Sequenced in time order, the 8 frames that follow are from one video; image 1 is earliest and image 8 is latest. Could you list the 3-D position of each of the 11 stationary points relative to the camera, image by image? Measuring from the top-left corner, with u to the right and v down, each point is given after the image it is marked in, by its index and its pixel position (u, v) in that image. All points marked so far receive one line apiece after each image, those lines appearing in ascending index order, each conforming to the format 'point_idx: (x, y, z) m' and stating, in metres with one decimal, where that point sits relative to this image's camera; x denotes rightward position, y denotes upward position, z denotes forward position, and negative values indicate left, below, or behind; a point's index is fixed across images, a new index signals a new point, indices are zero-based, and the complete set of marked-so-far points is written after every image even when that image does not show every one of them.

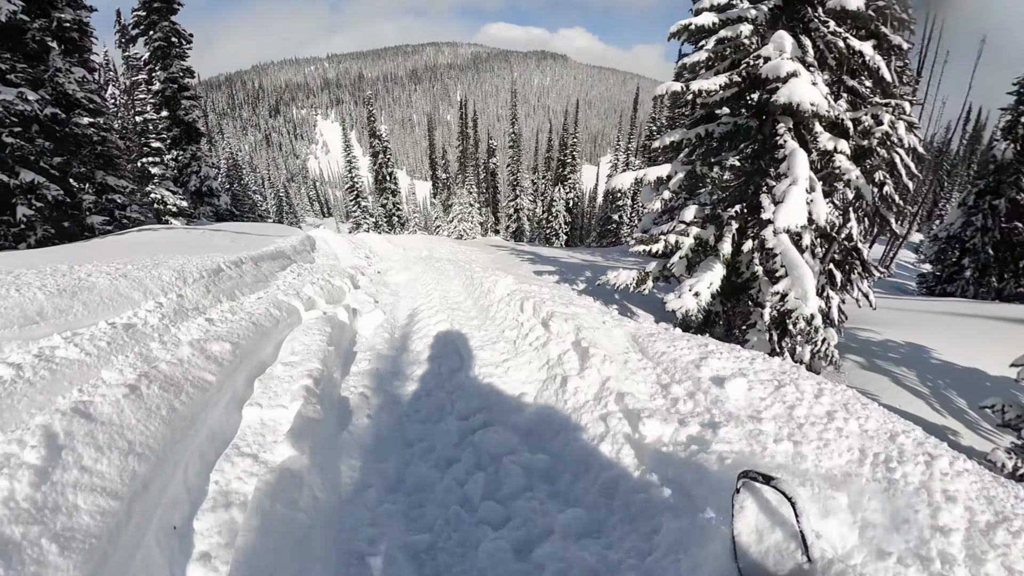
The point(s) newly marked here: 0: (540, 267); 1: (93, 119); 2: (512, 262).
0: (+1.1, +1.0, +15.1) m
1: (-18.4, +7.4, +16.8) m
2: (-0.3, +1.5, +16.6) m
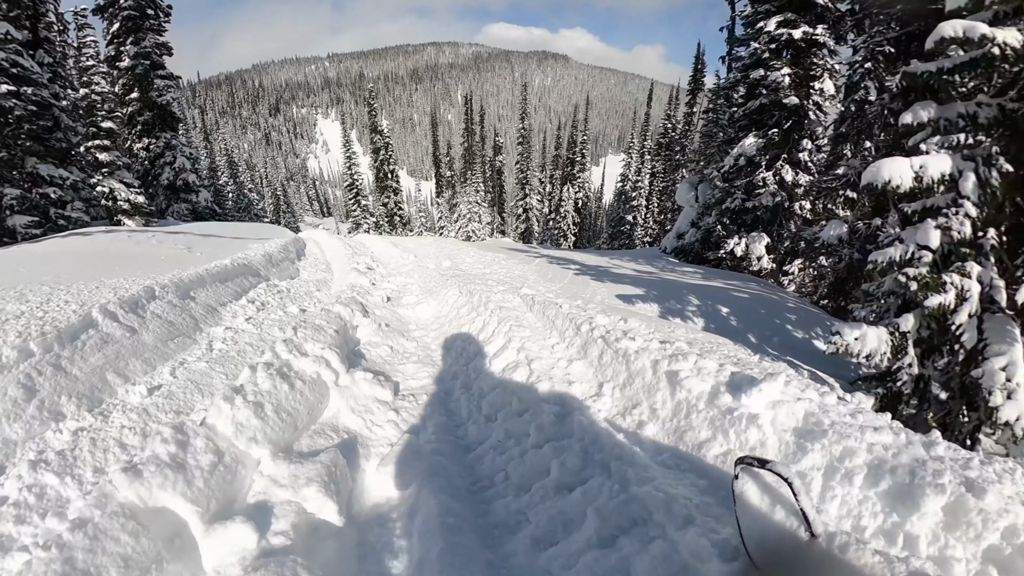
0: (+2.9, +0.1, +11.3) m
1: (-16.5, +6.7, +13.0) m
2: (+1.5, +0.7, +12.7) m
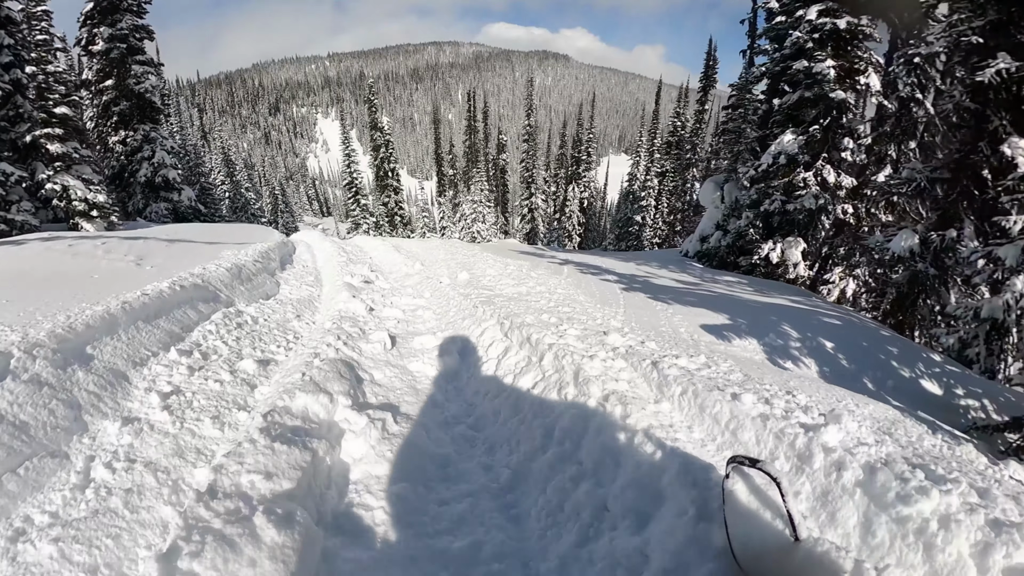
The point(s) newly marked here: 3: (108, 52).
0: (+3.7, -0.4, +9.2) m
1: (-15.7, +6.2, +10.9) m
2: (+2.4, +0.2, +10.7) m
3: (-18.6, +10.9, +17.7) m
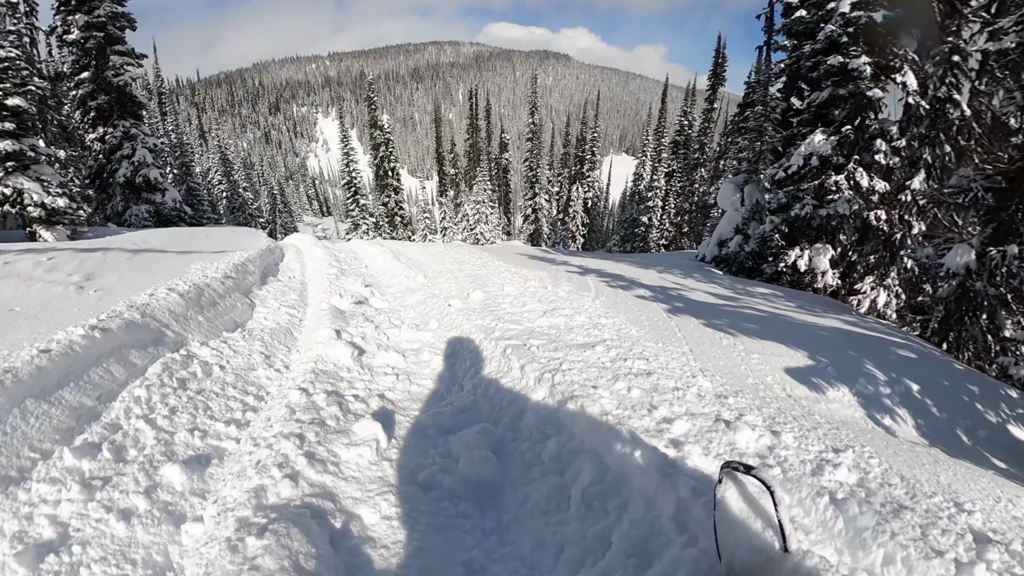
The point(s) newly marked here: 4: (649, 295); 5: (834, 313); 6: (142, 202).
0: (+4.2, -0.8, +7.8) m
1: (-15.2, +5.8, +9.5) m
2: (+2.9, -0.2, +9.2) m
3: (-18.1, +10.4, +16.3) m
4: (+3.5, -0.2, +9.5) m
5: (+10.2, -0.8, +12.3) m
6: (-17.7, +4.1, +18.5) m
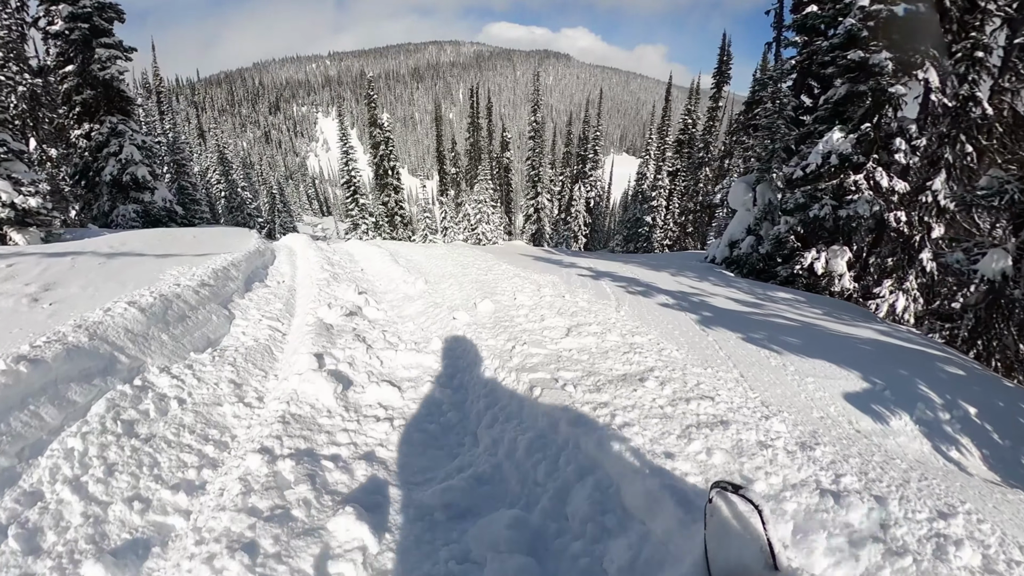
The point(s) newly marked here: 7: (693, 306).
0: (+4.4, -1.0, +7.0) m
1: (-14.9, +5.6, +8.7) m
2: (+3.1, -0.4, +8.4) m
3: (-17.9, +10.3, +15.5) m
4: (+3.7, -0.4, +8.7) m
5: (+10.5, -0.9, +11.5) m
6: (-17.5, +4.0, +17.7) m
7: (+4.3, -0.4, +8.8) m
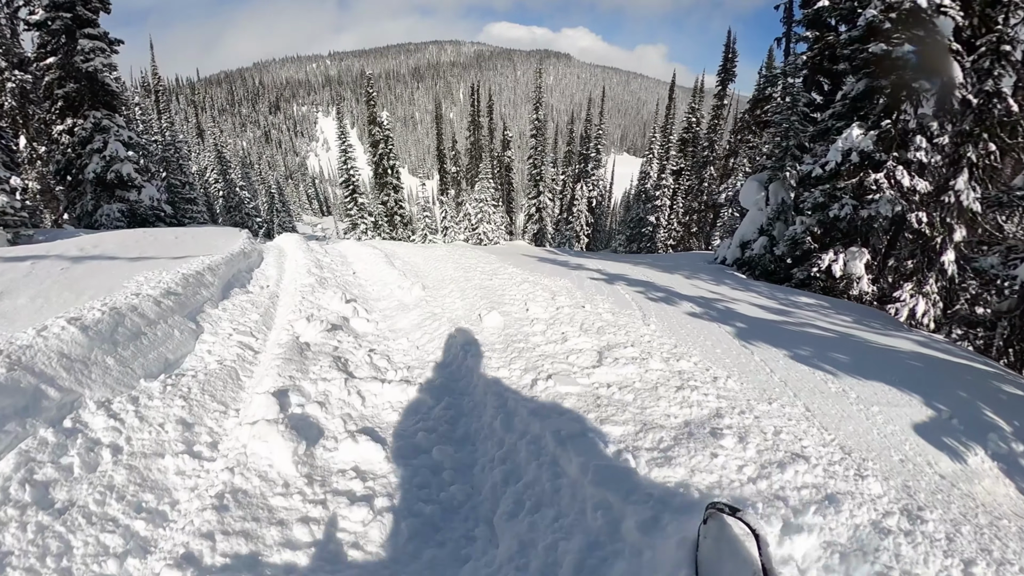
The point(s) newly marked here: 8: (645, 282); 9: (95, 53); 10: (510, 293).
0: (+4.6, -1.1, +6.2) m
1: (-14.7, +5.5, +7.9) m
2: (+3.3, -0.5, +7.6) m
3: (-17.7, +10.1, +14.7) m
4: (+3.9, -0.5, +7.9) m
5: (+10.7, -1.1, +10.7) m
6: (-17.3, +3.8, +16.9) m
7: (+4.5, -0.6, +8.0) m
8: (+3.9, +0.1, +11.1) m
9: (-16.5, +9.3, +15.2) m
10: (0.0, -0.1, +8.6) m
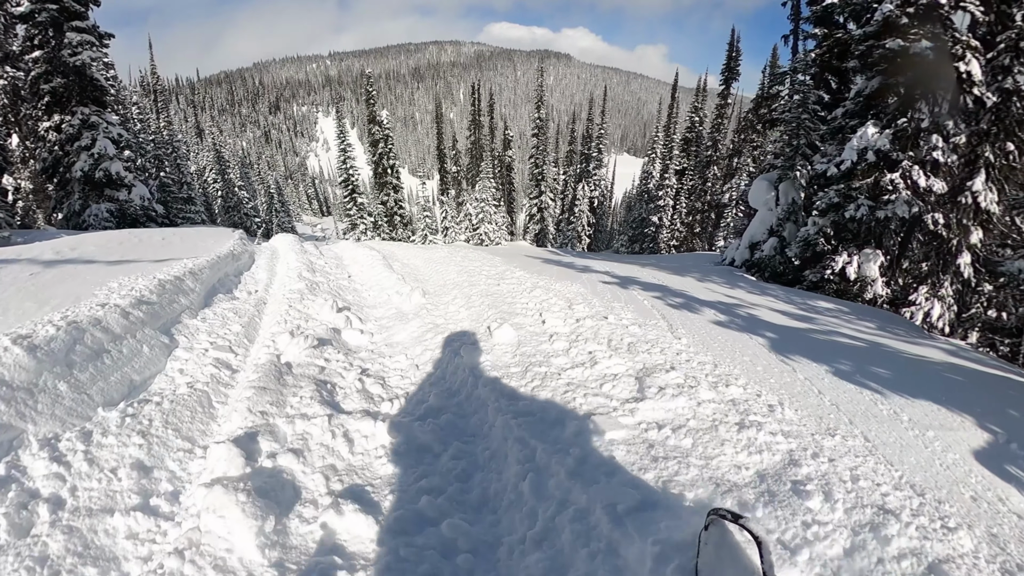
0: (+4.8, -1.3, +5.6) m
1: (-14.6, +5.4, +7.3) m
2: (+3.5, -0.6, +7.1) m
3: (-17.5, +10.0, +14.1) m
4: (+4.1, -0.6, +7.3) m
5: (+10.8, -1.2, +10.1) m
6: (-17.1, +3.7, +16.3) m
7: (+4.7, -0.7, +7.4) m
8: (+4.1, 0.0, +10.5) m
9: (-16.3, +9.2, +14.6) m
10: (+0.2, -0.2, +8.0) m
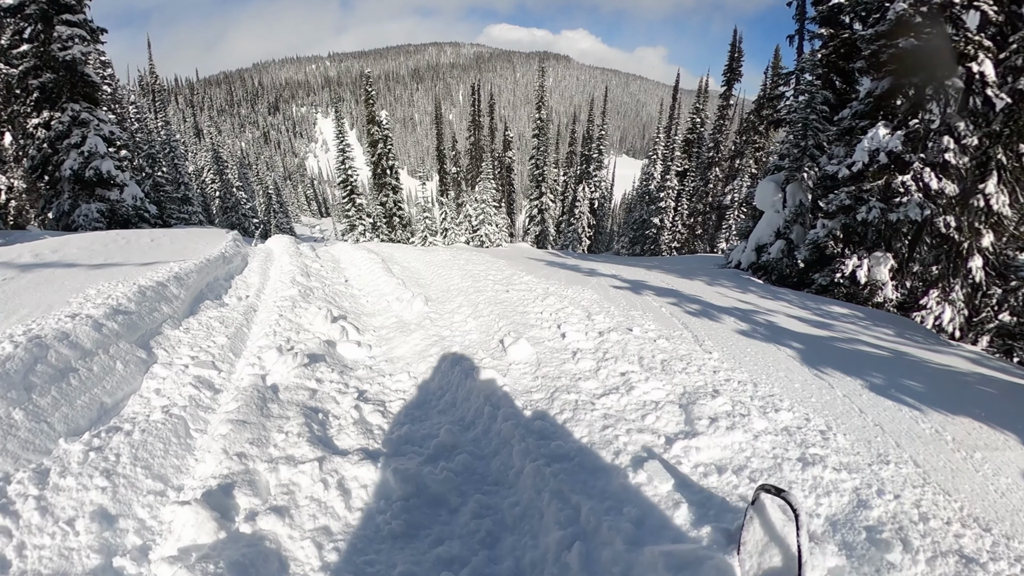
0: (+5.0, -1.4, +5.2) m
1: (-14.4, +5.3, +6.8) m
2: (+3.6, -0.8, +6.6) m
3: (-17.3, +9.9, +13.6) m
4: (+4.2, -0.7, +6.9) m
5: (+11.0, -1.4, +9.8) m
6: (-17.0, +3.6, +15.8) m
7: (+4.8, -0.8, +7.0) m
8: (+4.2, -0.1, +10.1) m
9: (-16.1, +9.1, +14.2) m
10: (+0.3, -0.4, +7.6) m
